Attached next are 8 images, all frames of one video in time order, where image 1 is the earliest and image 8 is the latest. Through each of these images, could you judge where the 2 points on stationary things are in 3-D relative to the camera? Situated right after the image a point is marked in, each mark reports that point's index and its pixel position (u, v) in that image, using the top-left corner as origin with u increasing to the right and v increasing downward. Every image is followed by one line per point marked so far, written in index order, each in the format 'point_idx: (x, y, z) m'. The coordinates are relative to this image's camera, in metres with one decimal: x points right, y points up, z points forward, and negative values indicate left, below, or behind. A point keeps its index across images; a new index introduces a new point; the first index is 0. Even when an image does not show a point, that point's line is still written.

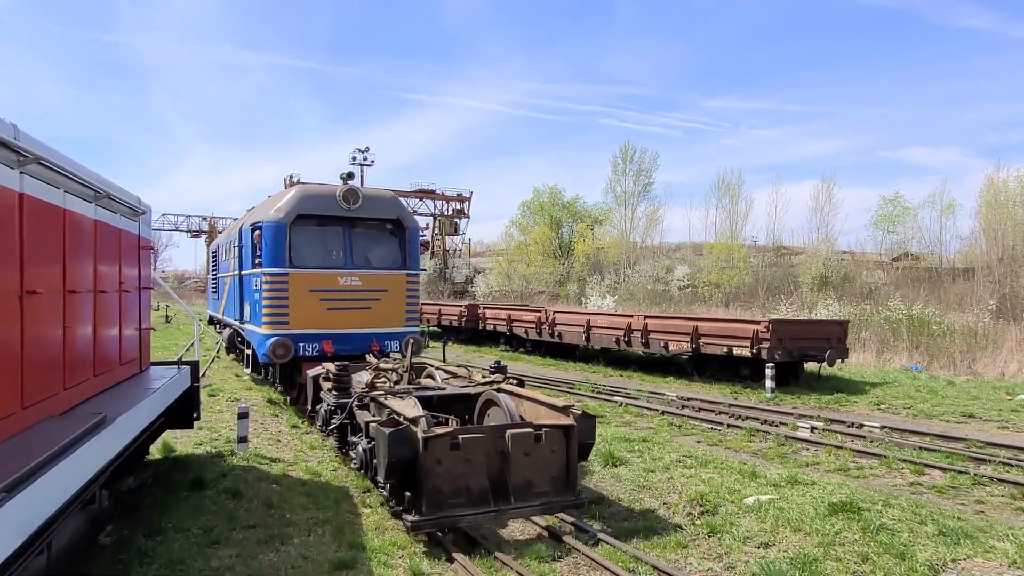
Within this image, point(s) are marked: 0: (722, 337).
0: (+4.0, -0.9, +14.0) m
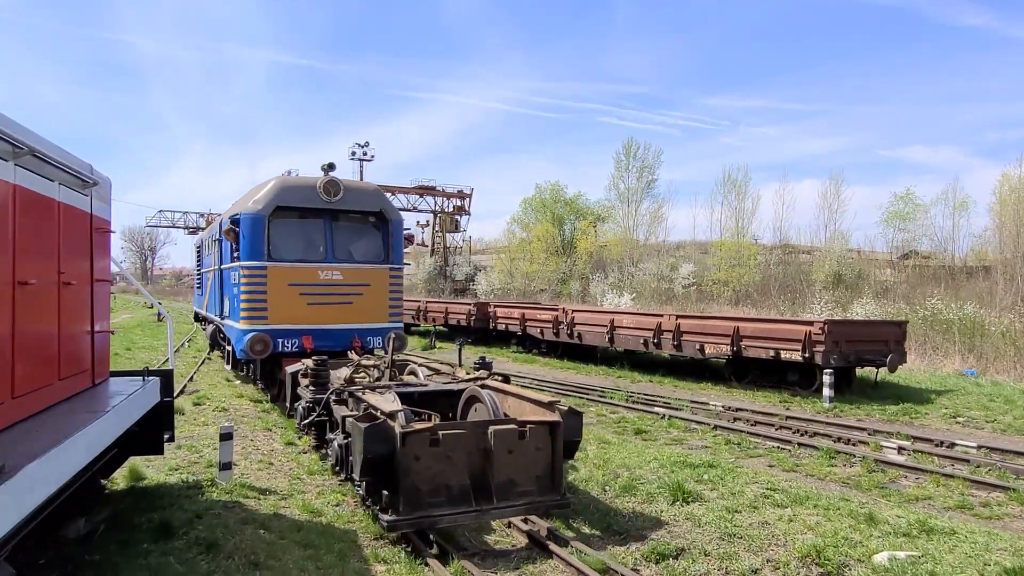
0: (+4.3, -0.9, +12.5) m
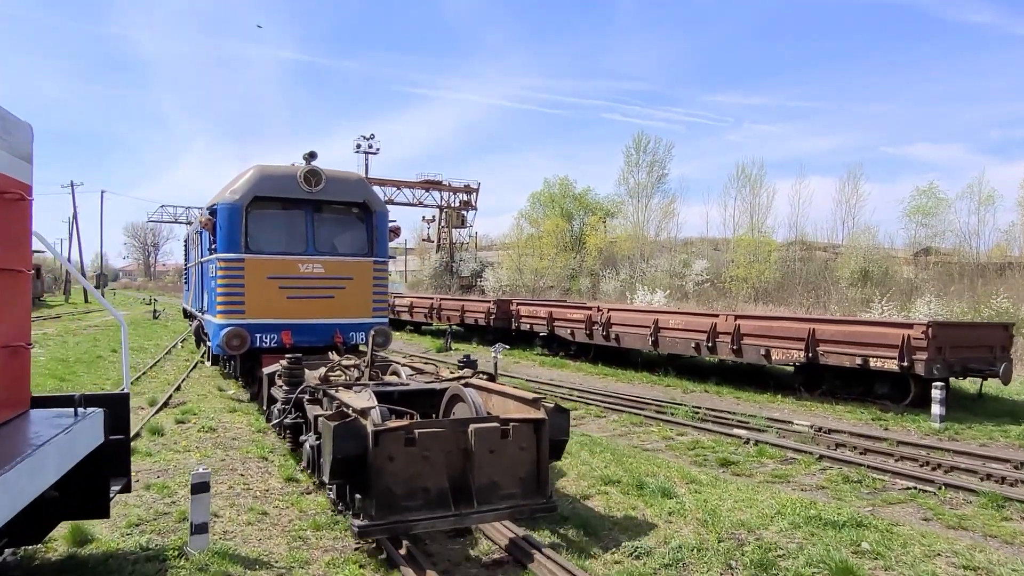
0: (+4.9, -0.8, +10.7) m
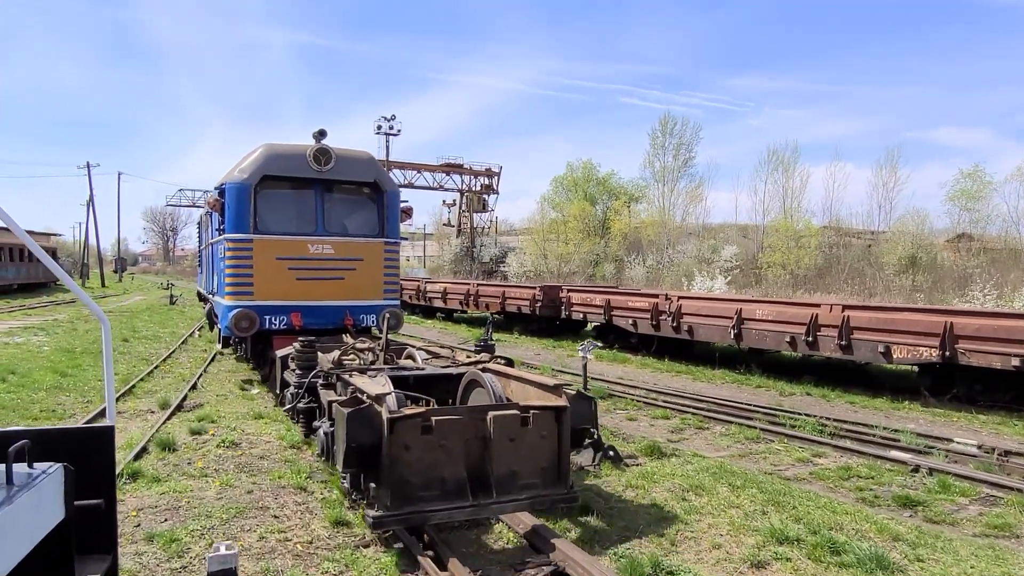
0: (+5.8, -0.7, +8.8) m
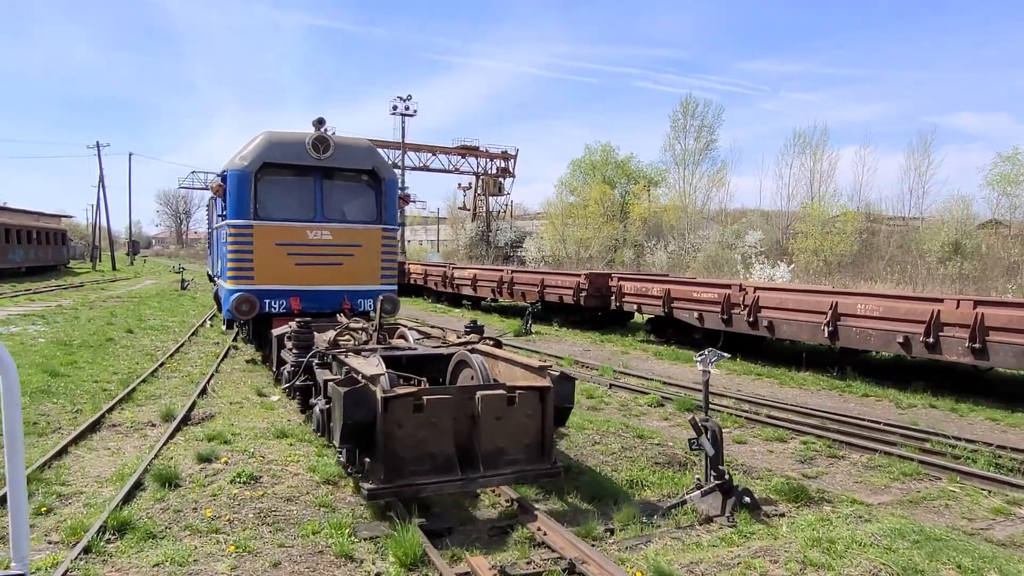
0: (+6.6, -0.6, +7.0) m
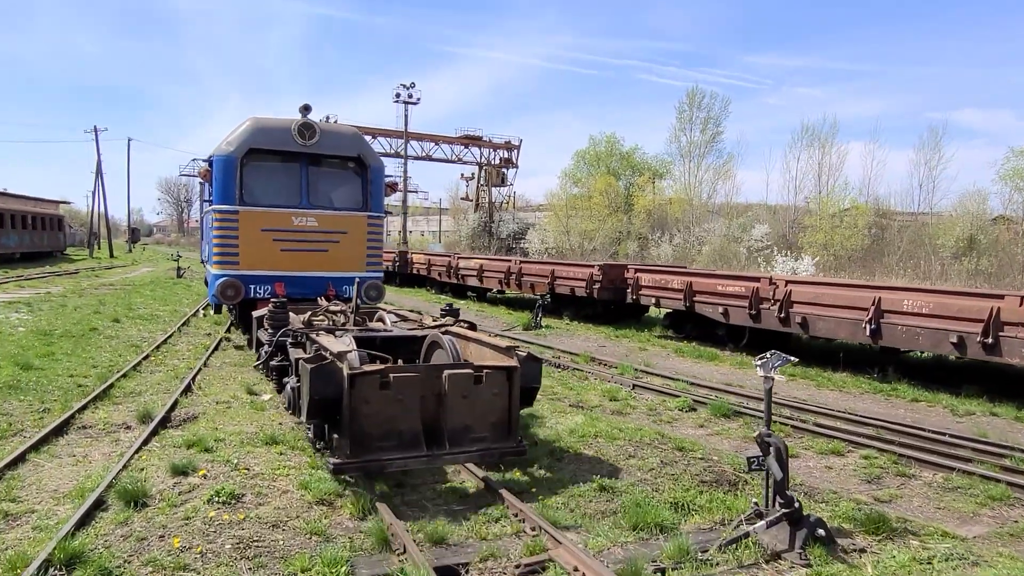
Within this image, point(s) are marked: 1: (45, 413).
0: (+6.8, -0.6, +6.2) m
1: (-4.5, -1.2, +7.2) m
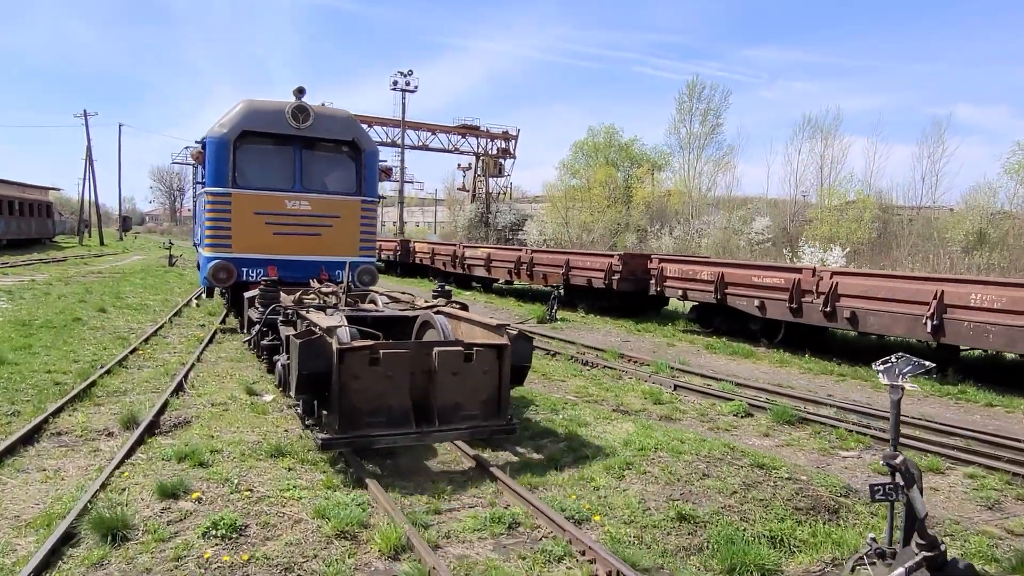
0: (+7.1, -0.5, +5.3) m
1: (-4.2, -1.1, +6.2) m
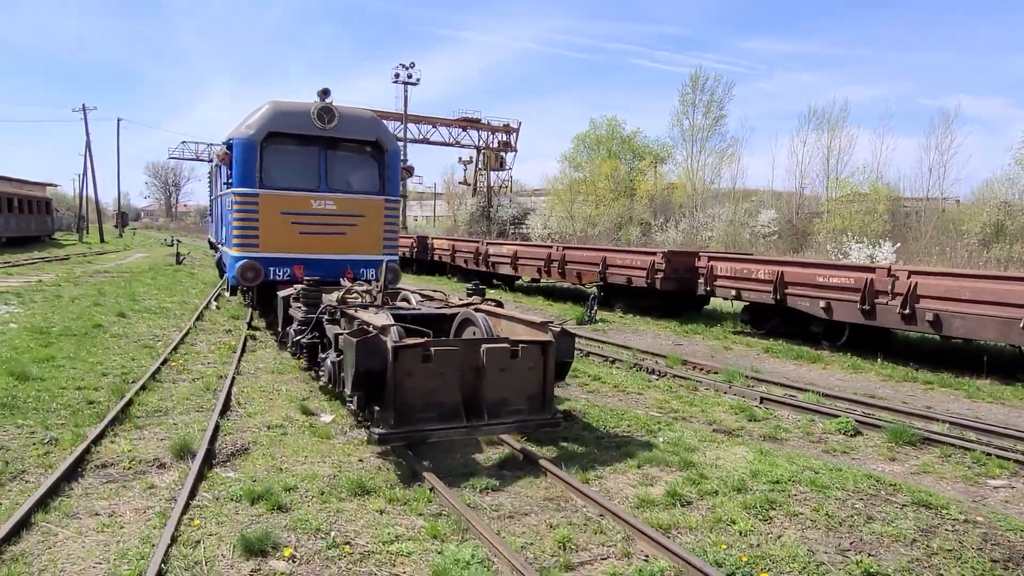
0: (+7.9, -0.6, +4.7) m
1: (-3.4, -1.2, +5.5) m
